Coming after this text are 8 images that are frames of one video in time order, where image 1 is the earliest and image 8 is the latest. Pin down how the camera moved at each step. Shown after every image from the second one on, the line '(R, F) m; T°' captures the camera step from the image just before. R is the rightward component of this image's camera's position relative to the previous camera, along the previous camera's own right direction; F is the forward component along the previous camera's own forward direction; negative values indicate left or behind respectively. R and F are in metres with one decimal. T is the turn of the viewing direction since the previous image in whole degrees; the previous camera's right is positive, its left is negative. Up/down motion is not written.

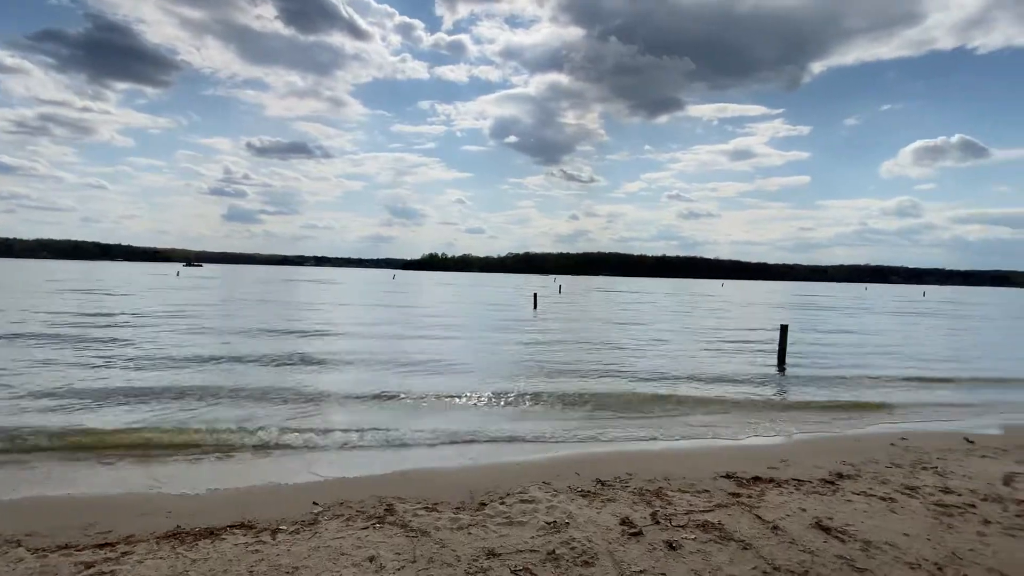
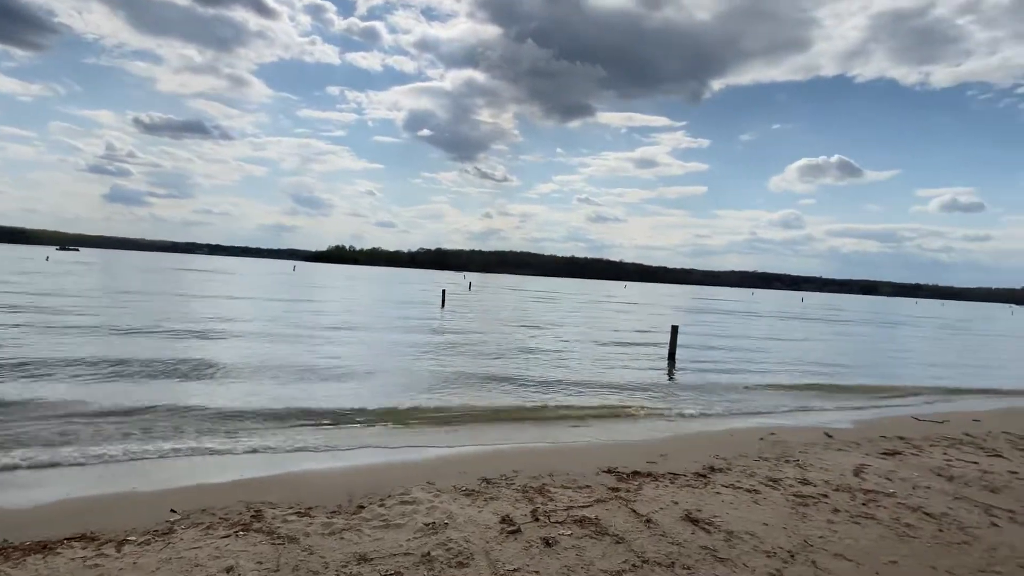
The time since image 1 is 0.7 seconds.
(+0.3, +0.1) m; +9°
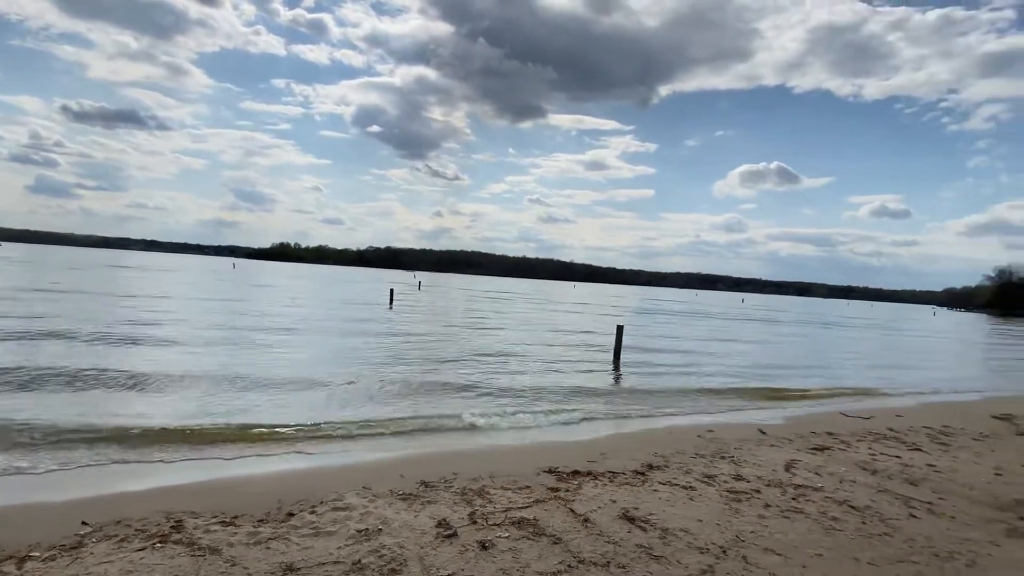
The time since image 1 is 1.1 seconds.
(+0.1, +0.1) m; +5°
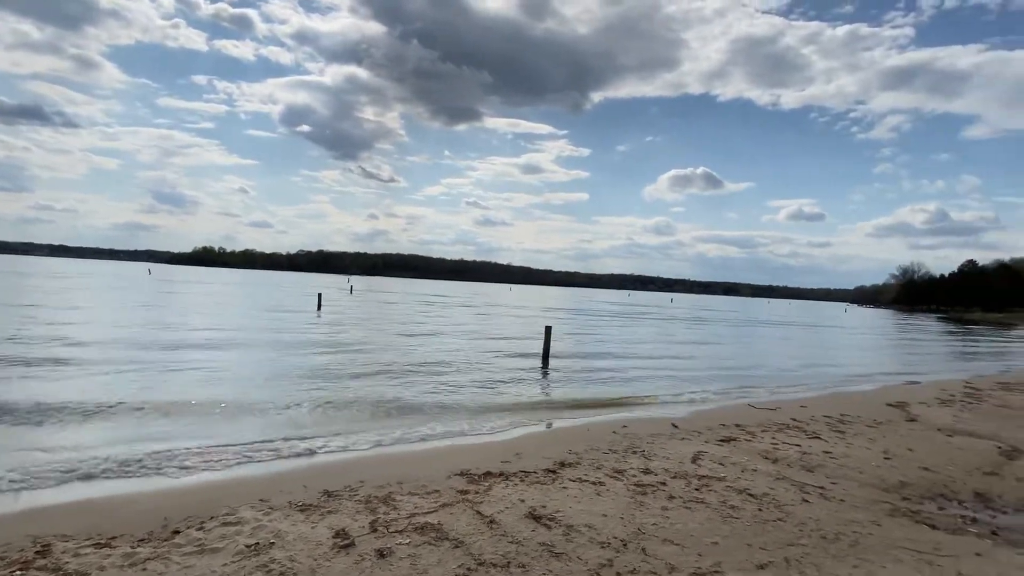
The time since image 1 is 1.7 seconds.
(+0.4, +0.1) m; +6°
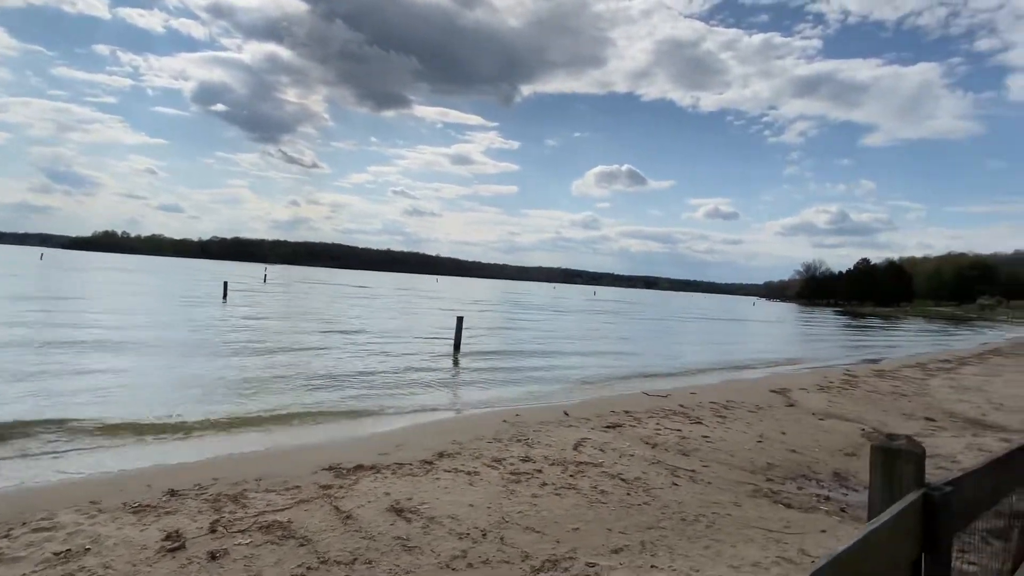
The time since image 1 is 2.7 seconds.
(+0.6, +0.2) m; +7°
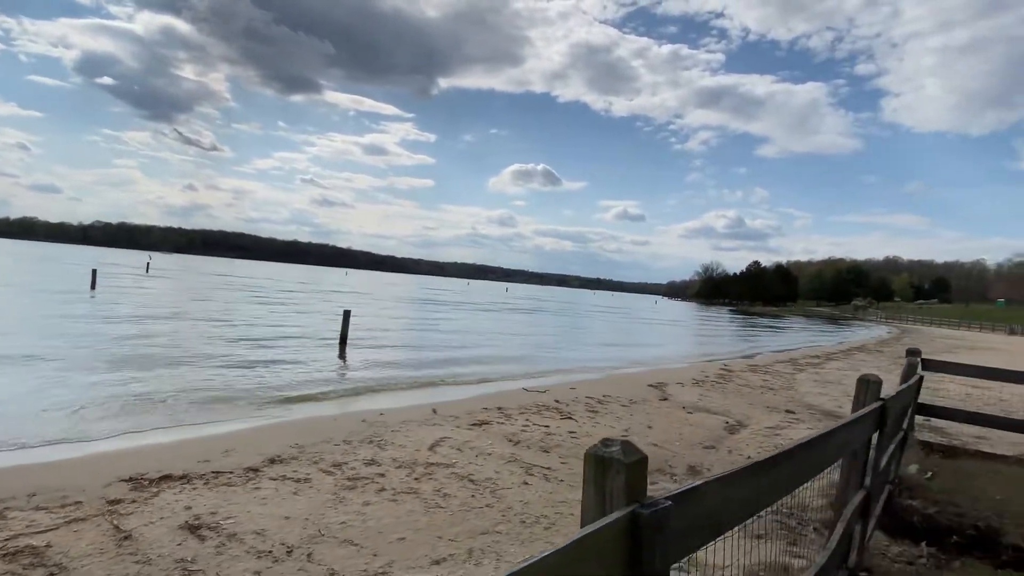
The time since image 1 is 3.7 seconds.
(+0.8, +0.4) m; +8°
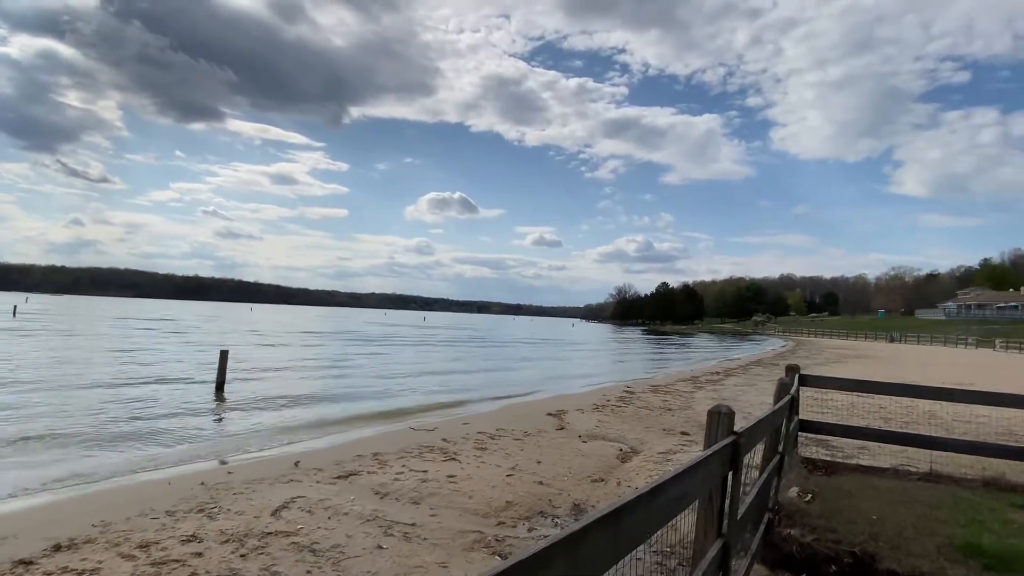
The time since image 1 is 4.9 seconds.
(+0.8, +0.7) m; +8°
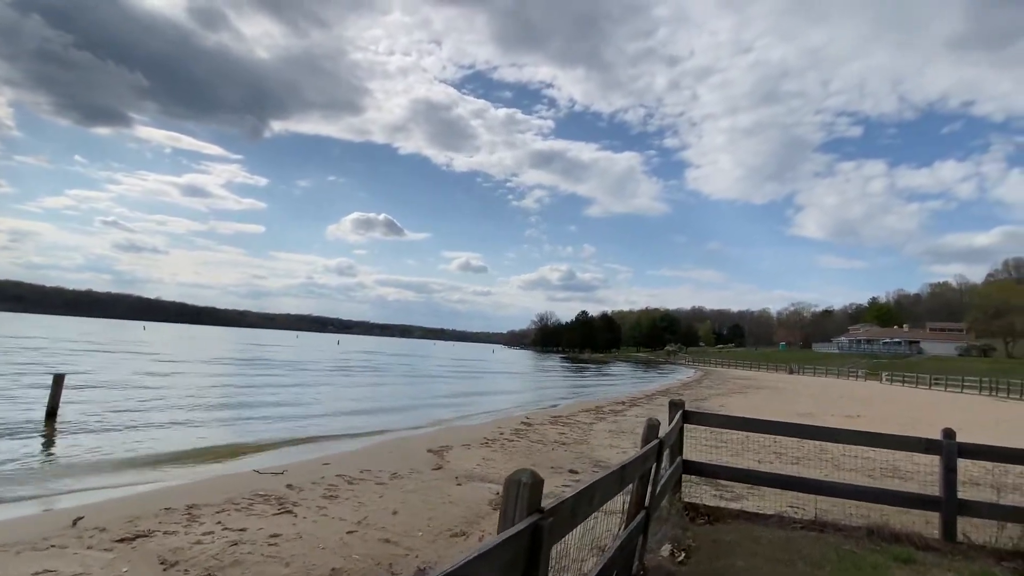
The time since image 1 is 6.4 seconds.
(+0.9, +1.1) m; +7°
